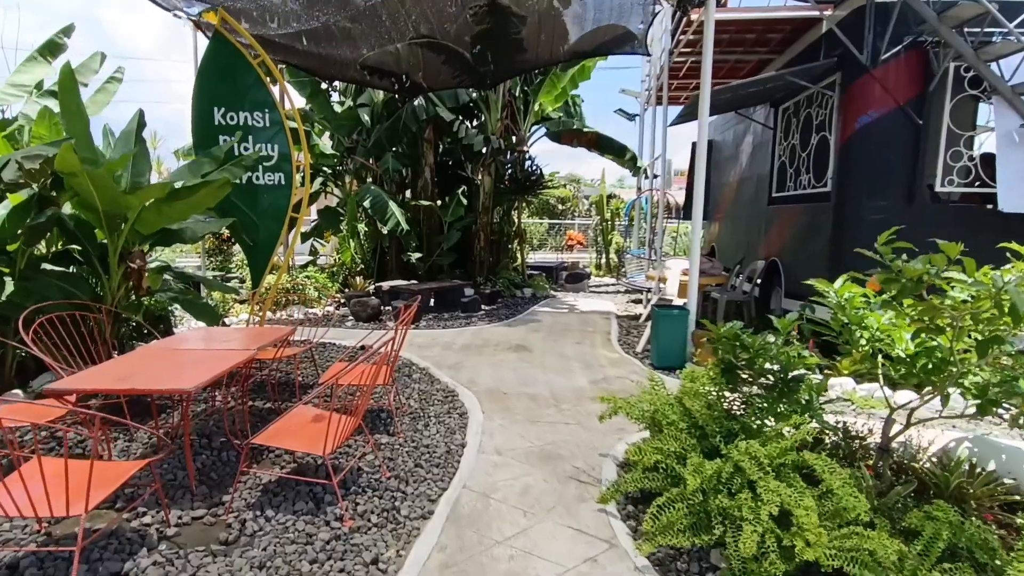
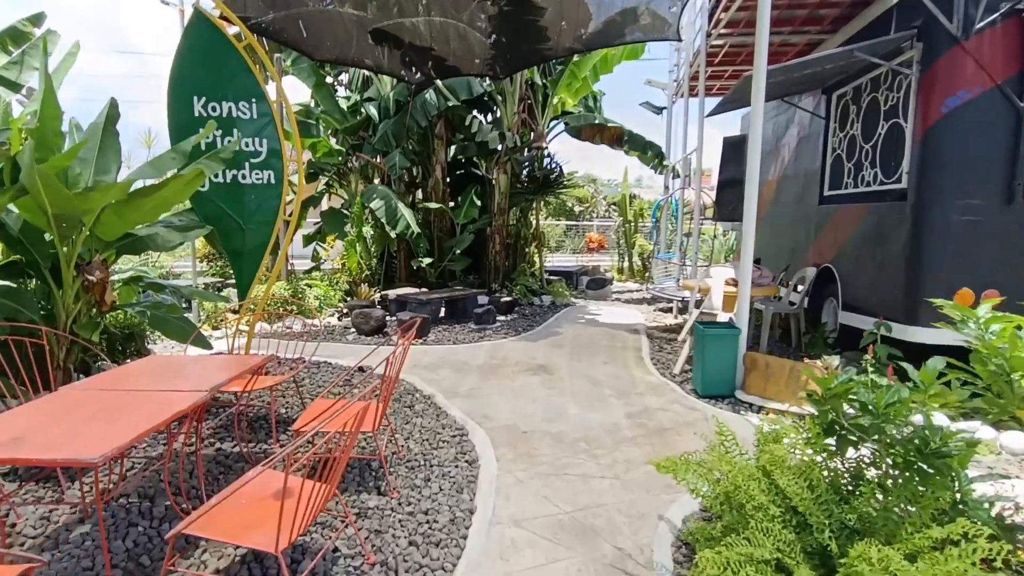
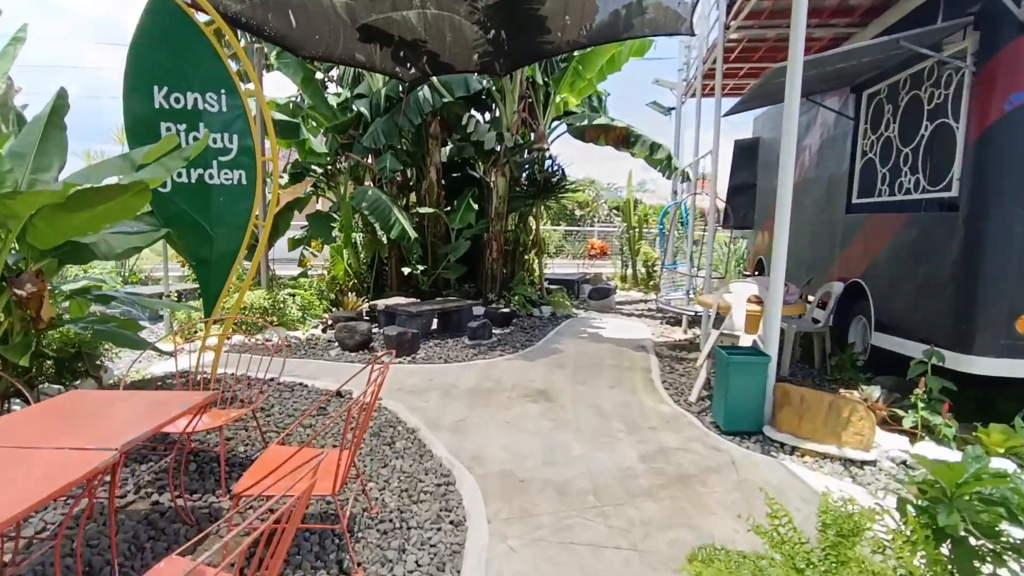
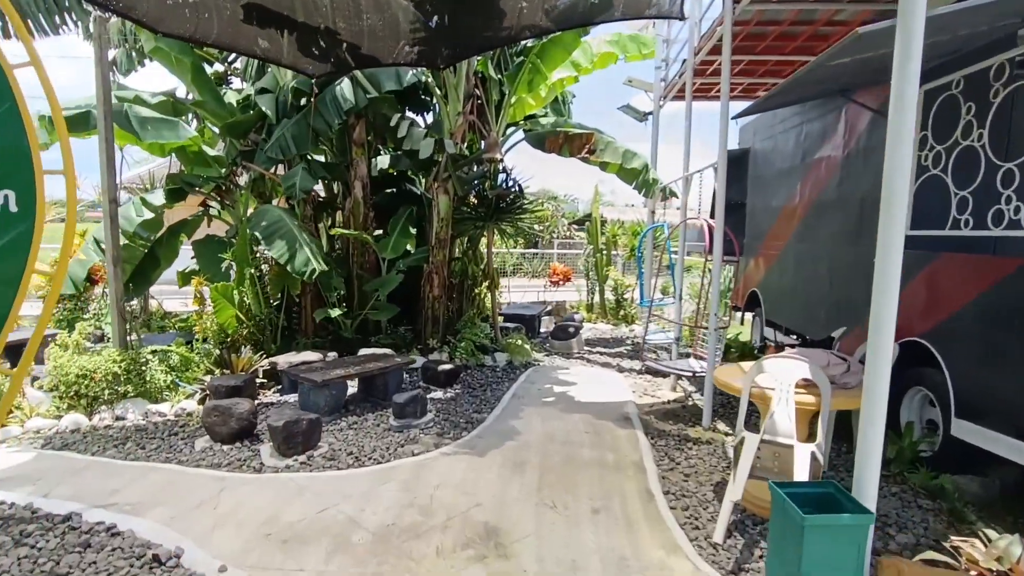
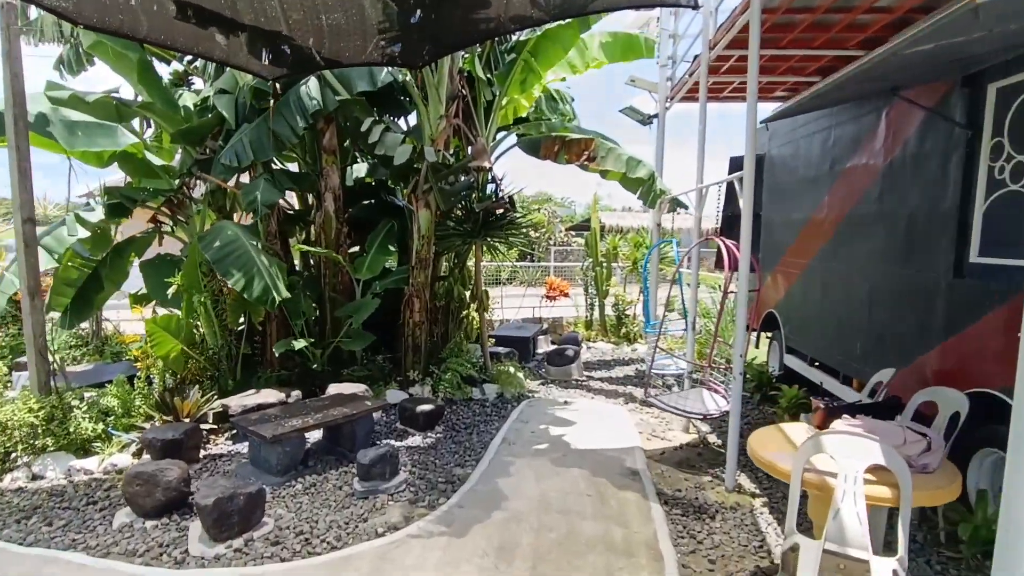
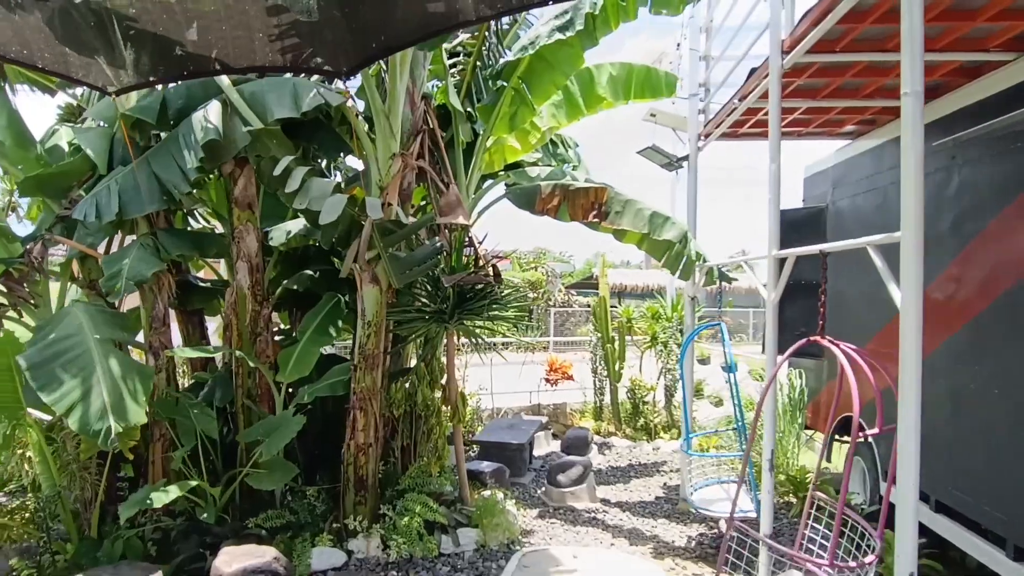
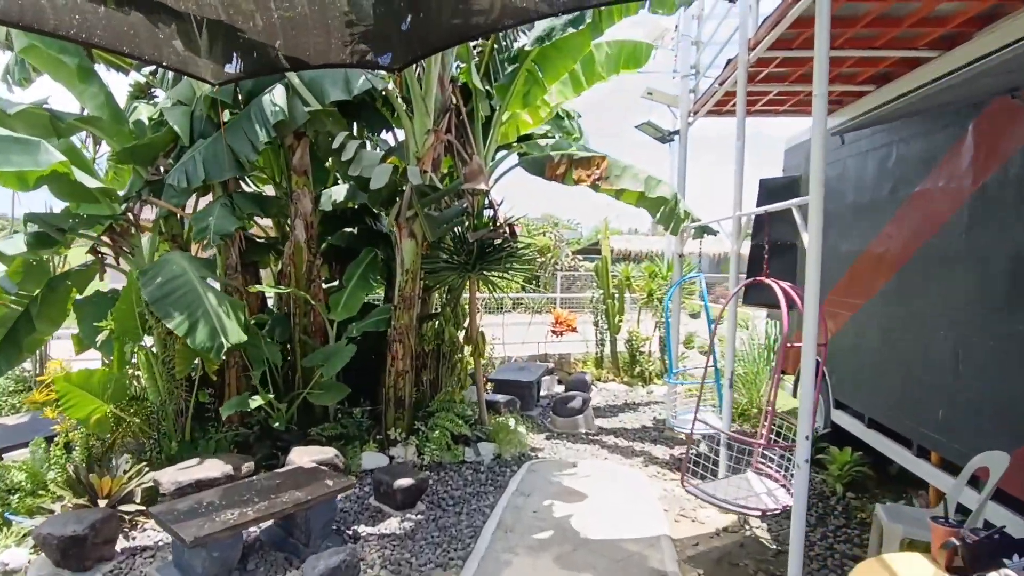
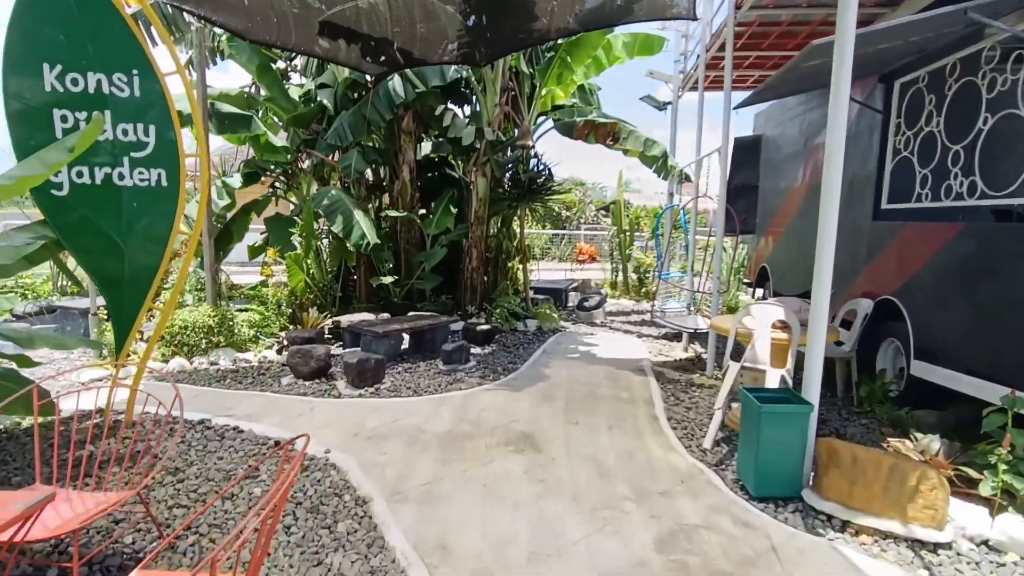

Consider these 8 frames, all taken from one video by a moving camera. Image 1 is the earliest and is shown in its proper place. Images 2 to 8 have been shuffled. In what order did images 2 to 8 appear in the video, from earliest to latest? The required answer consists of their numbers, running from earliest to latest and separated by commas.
2, 3, 8, 4, 5, 7, 6
